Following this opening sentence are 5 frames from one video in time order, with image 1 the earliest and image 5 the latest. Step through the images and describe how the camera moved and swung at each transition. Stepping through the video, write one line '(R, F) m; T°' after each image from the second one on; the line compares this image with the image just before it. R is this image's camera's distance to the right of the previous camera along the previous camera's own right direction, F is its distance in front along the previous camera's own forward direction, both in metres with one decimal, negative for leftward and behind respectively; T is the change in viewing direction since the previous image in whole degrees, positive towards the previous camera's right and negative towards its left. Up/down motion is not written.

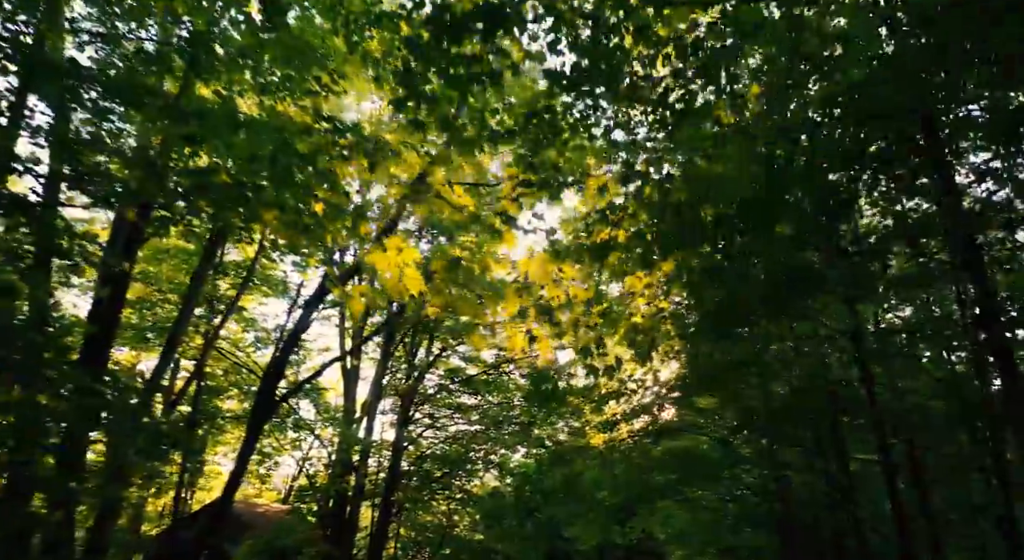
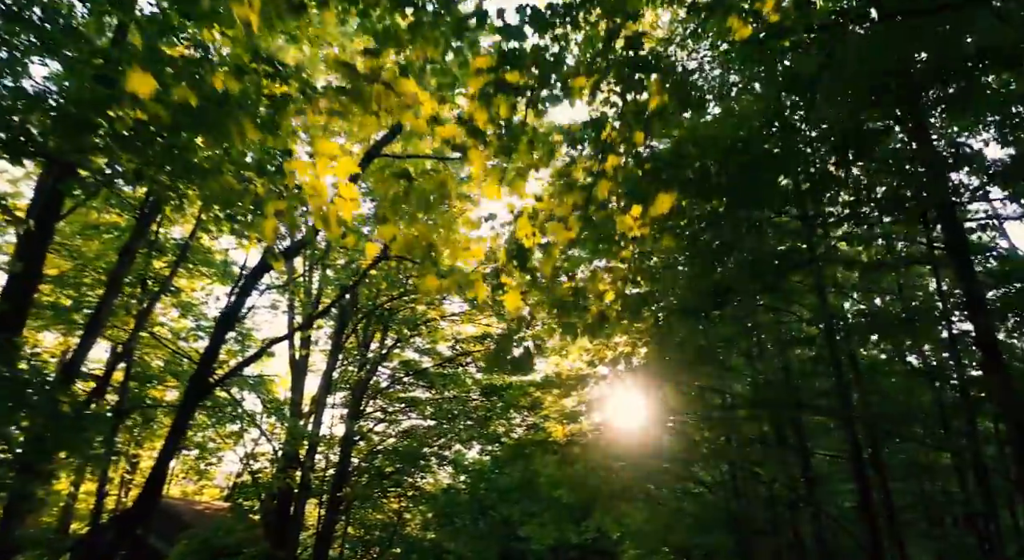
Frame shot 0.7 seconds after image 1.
(0.0, +0.4) m; +3°
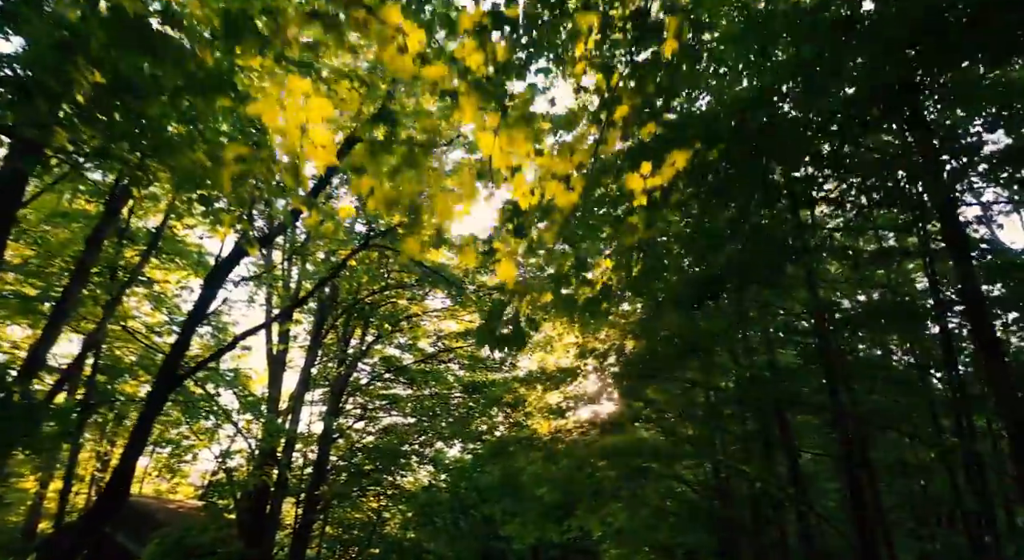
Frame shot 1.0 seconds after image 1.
(0.0, +0.2) m; +1°
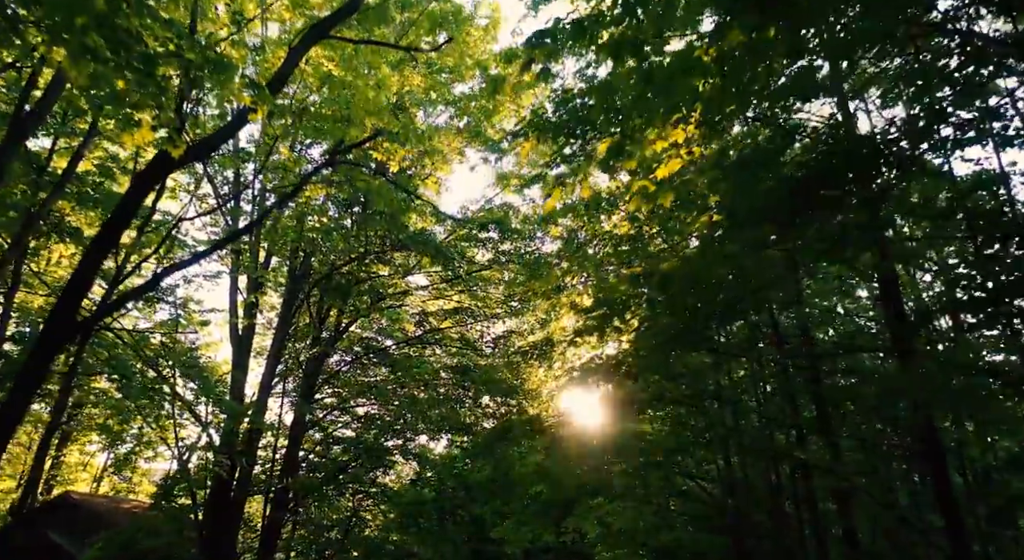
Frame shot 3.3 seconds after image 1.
(-0.1, +1.3) m; +1°
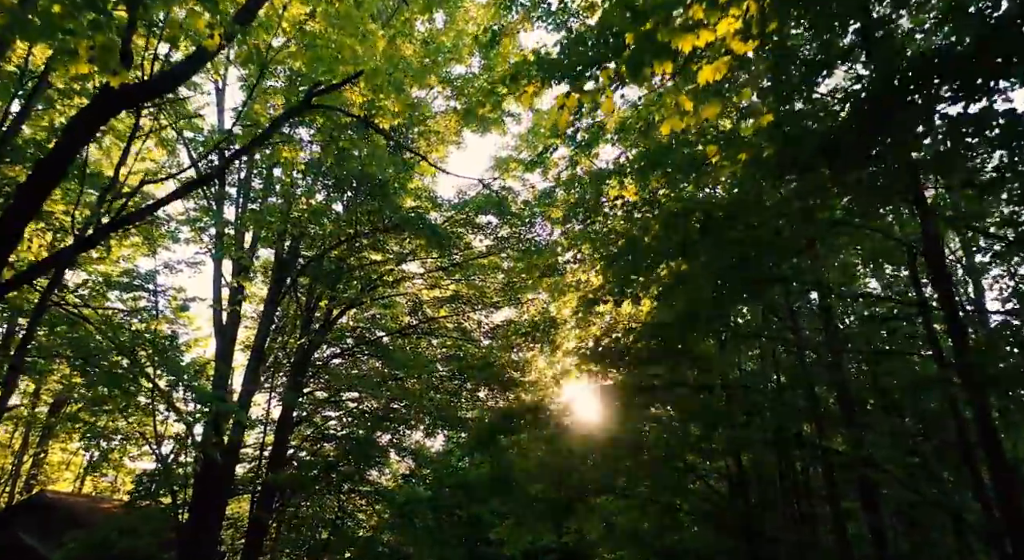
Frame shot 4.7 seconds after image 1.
(0.0, +0.6) m; 0°
